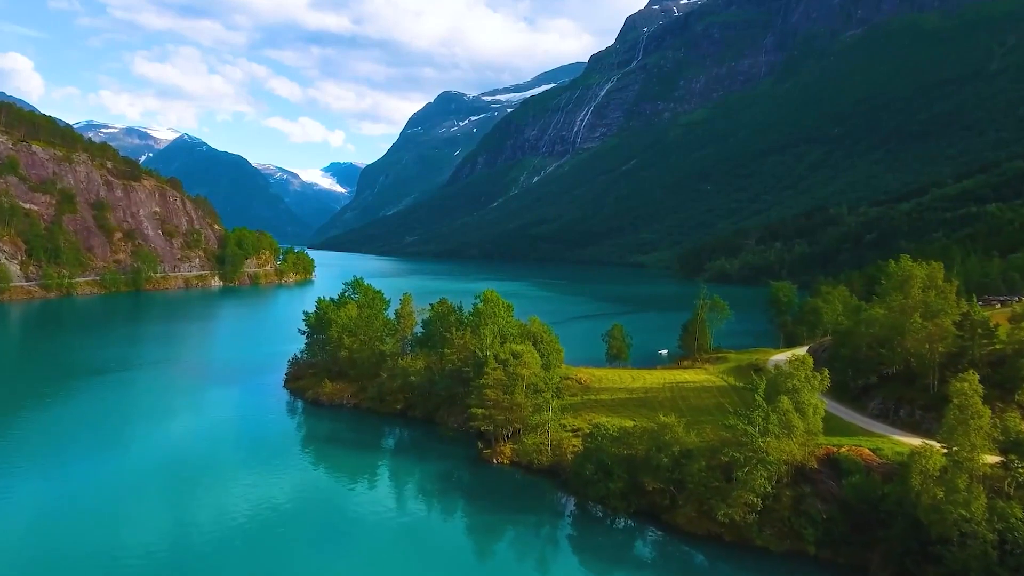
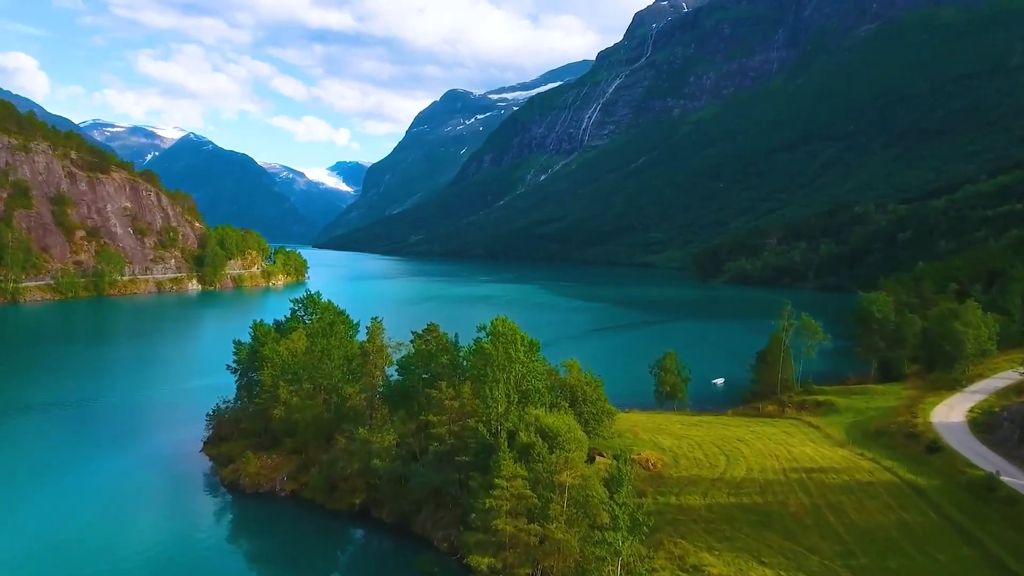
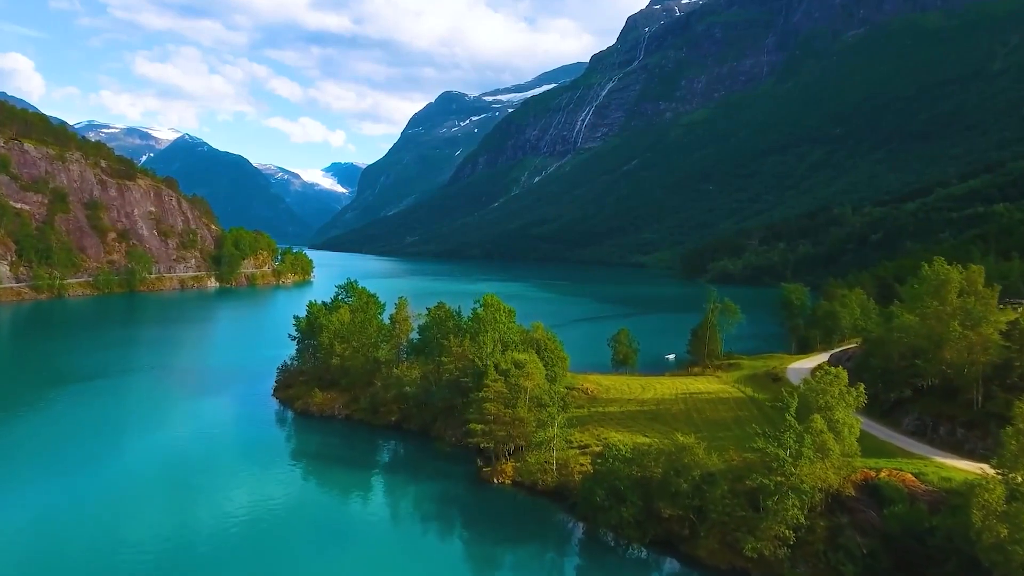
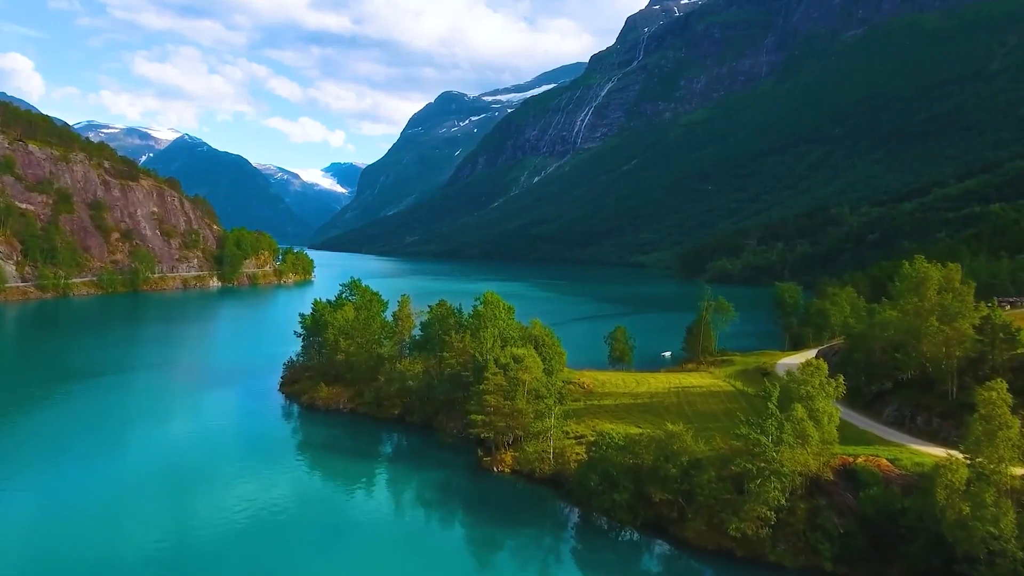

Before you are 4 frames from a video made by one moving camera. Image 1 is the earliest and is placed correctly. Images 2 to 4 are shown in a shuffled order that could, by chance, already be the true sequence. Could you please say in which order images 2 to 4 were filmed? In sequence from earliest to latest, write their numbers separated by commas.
4, 3, 2
